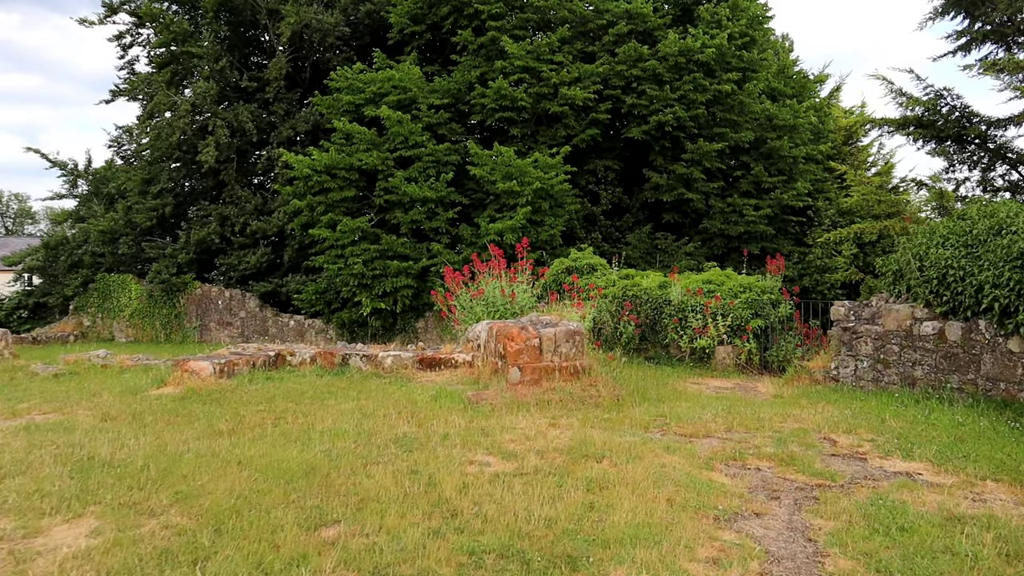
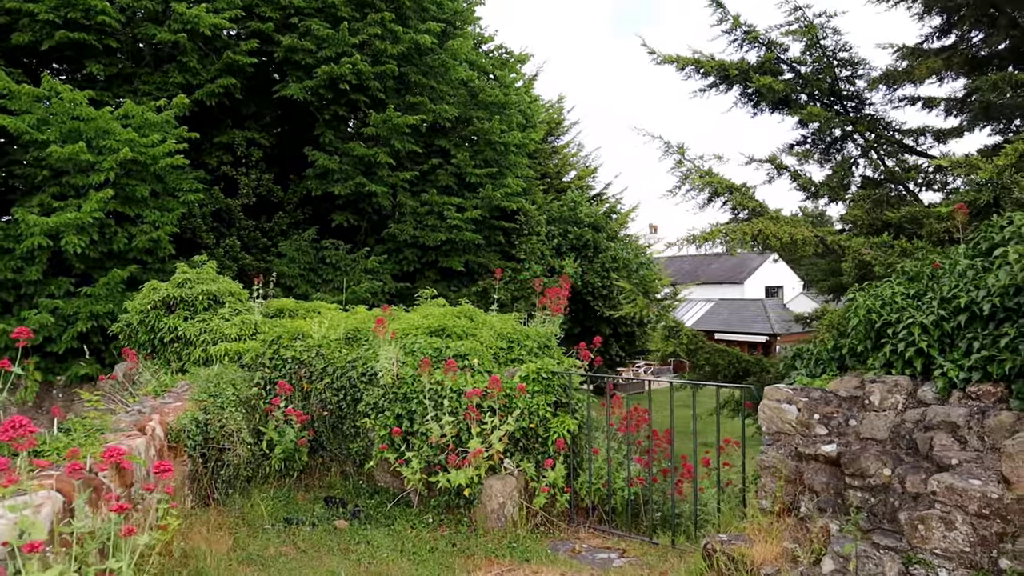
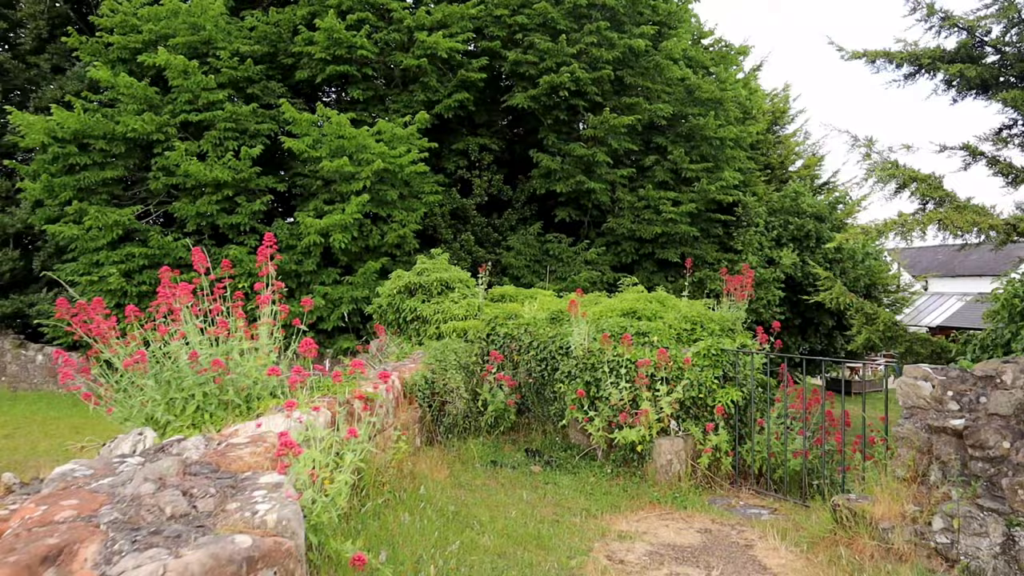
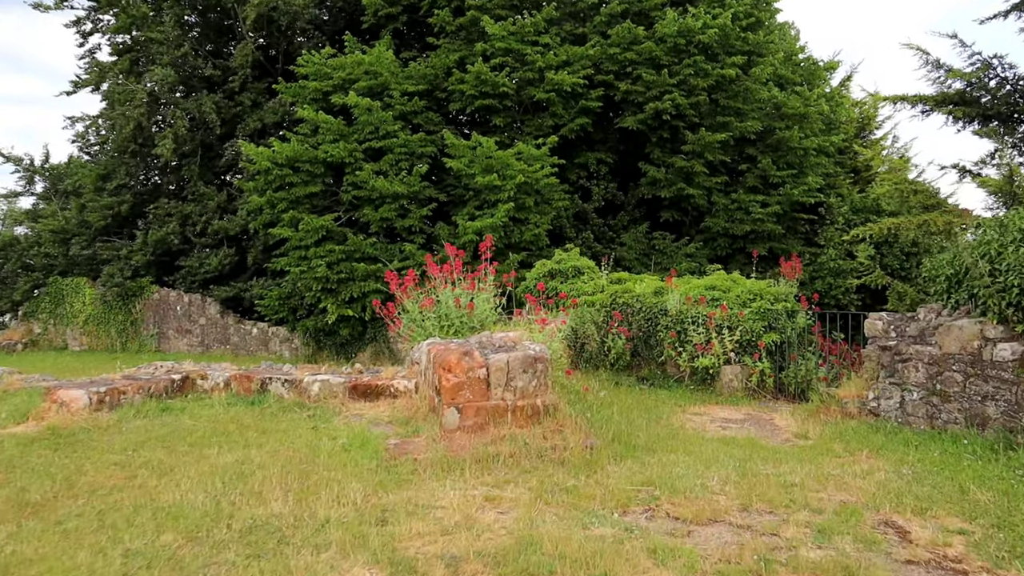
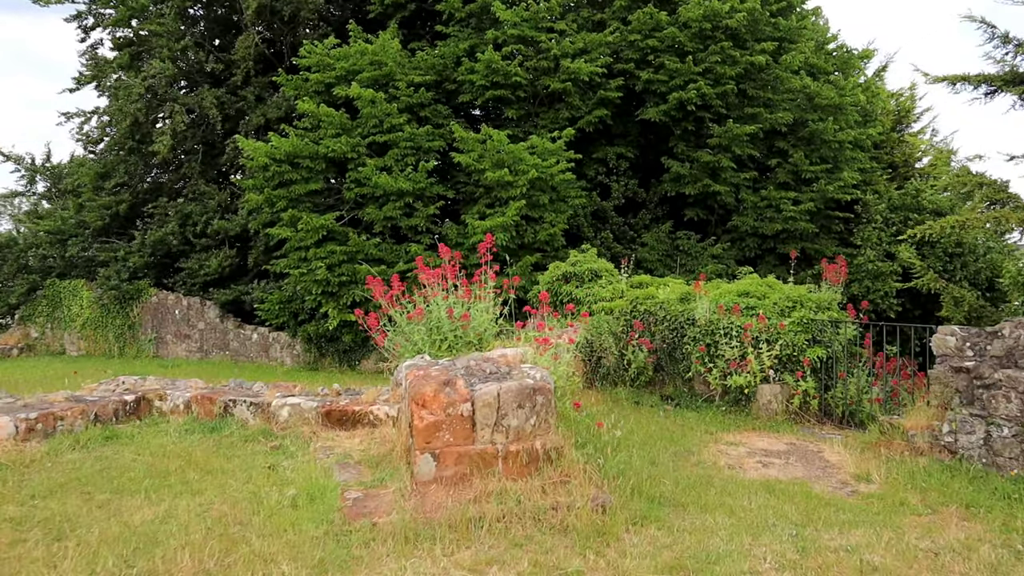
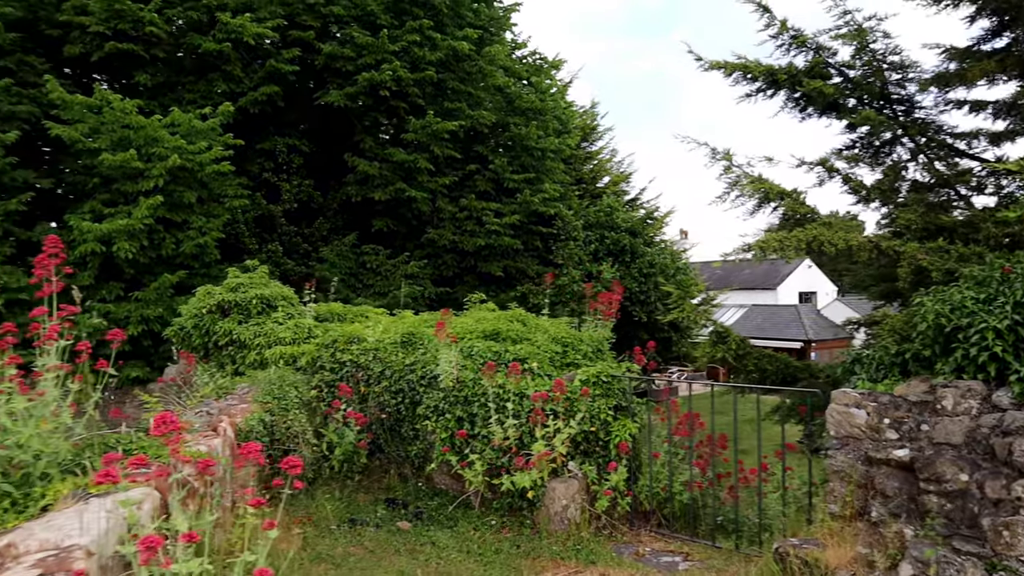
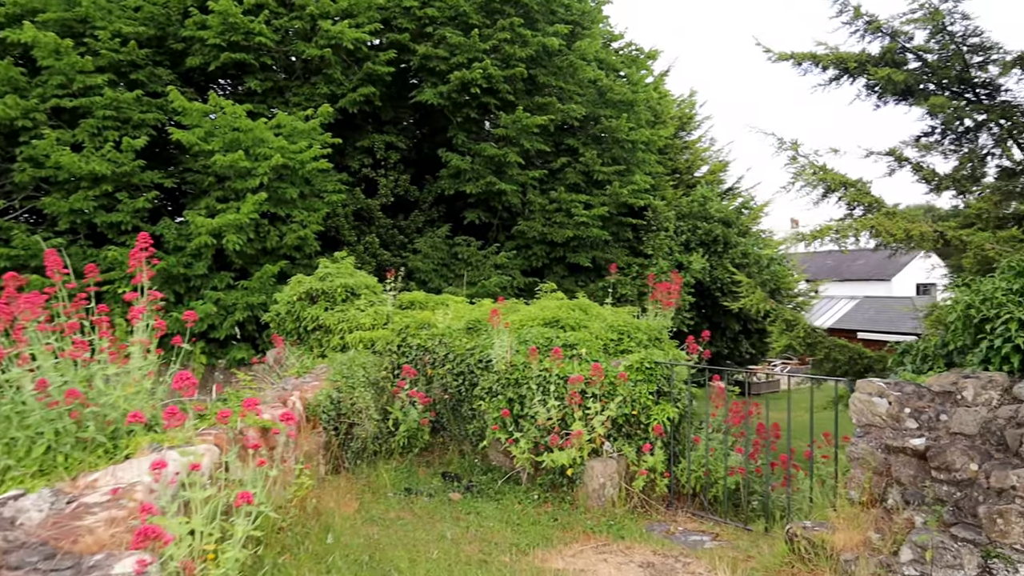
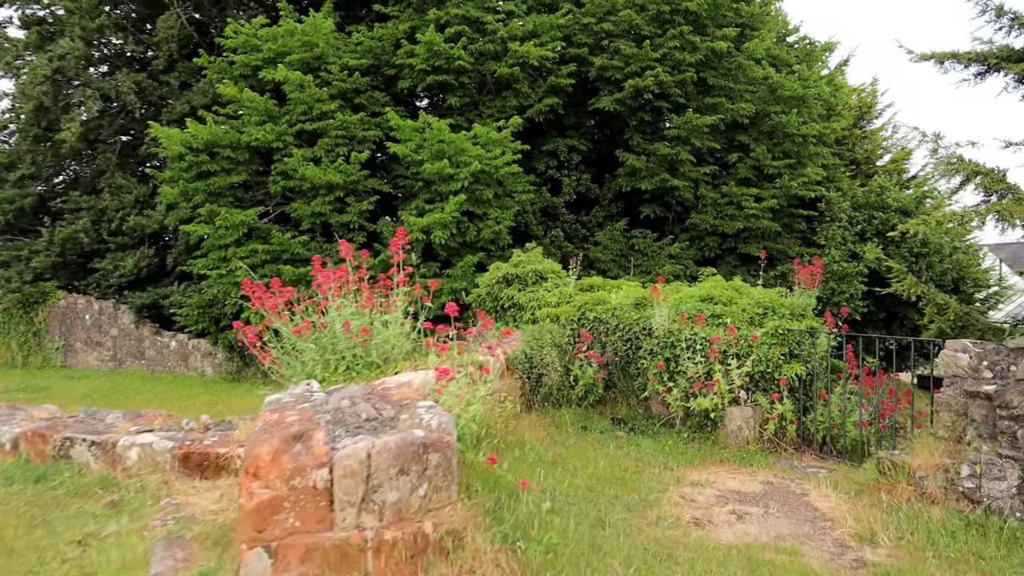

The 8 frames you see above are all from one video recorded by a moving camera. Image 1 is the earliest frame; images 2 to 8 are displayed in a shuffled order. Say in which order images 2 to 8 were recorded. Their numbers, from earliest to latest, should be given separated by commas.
4, 5, 8, 3, 7, 2, 6
